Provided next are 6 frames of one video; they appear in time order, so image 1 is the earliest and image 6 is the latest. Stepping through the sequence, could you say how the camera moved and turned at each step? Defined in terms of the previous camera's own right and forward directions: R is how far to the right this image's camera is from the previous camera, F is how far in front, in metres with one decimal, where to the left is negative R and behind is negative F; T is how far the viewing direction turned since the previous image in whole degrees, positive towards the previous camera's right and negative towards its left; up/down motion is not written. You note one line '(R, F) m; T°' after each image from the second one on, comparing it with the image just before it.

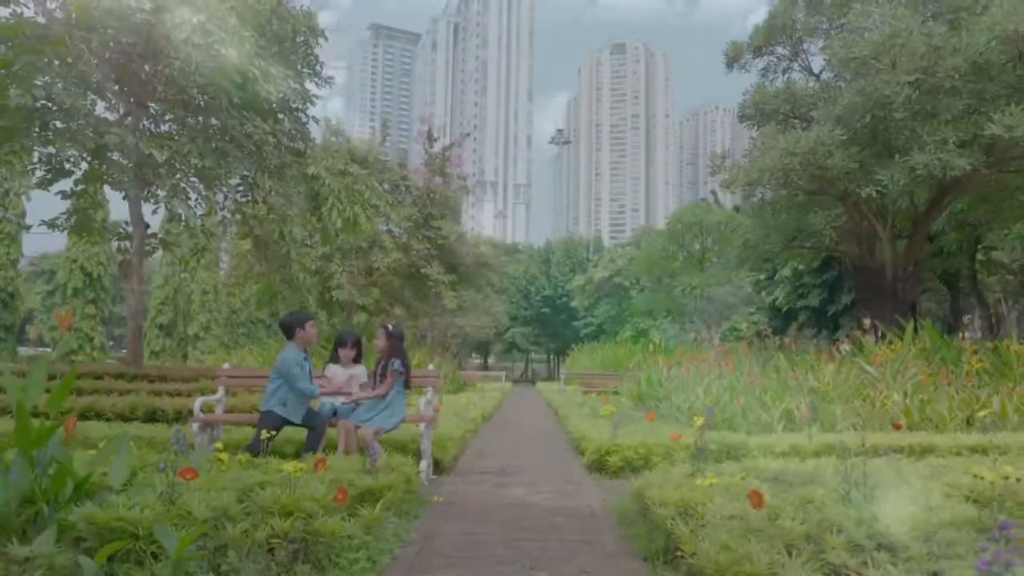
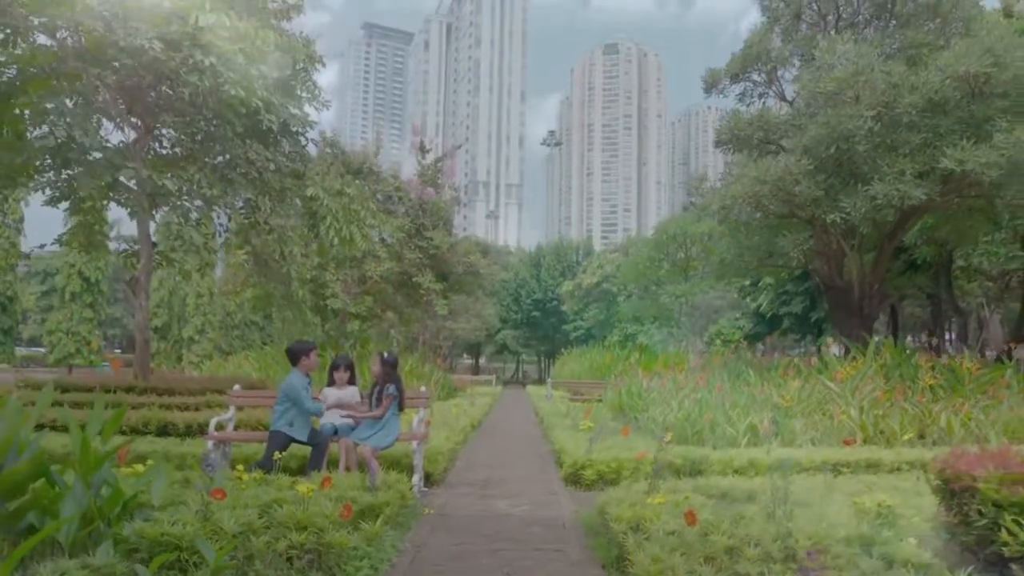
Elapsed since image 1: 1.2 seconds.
(0.0, -0.5) m; +1°
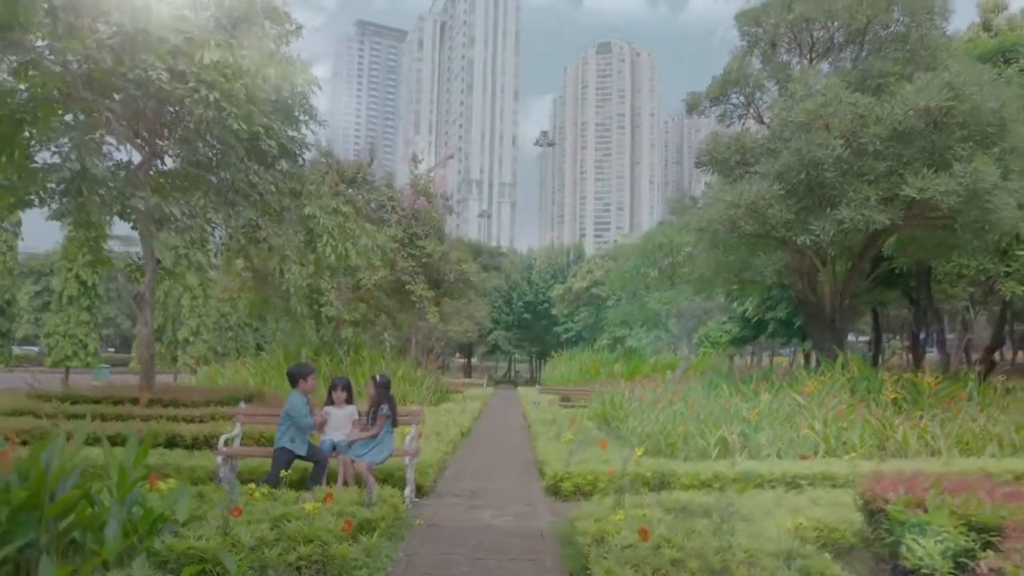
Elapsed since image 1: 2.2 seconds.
(+0.1, -0.4) m; 0°
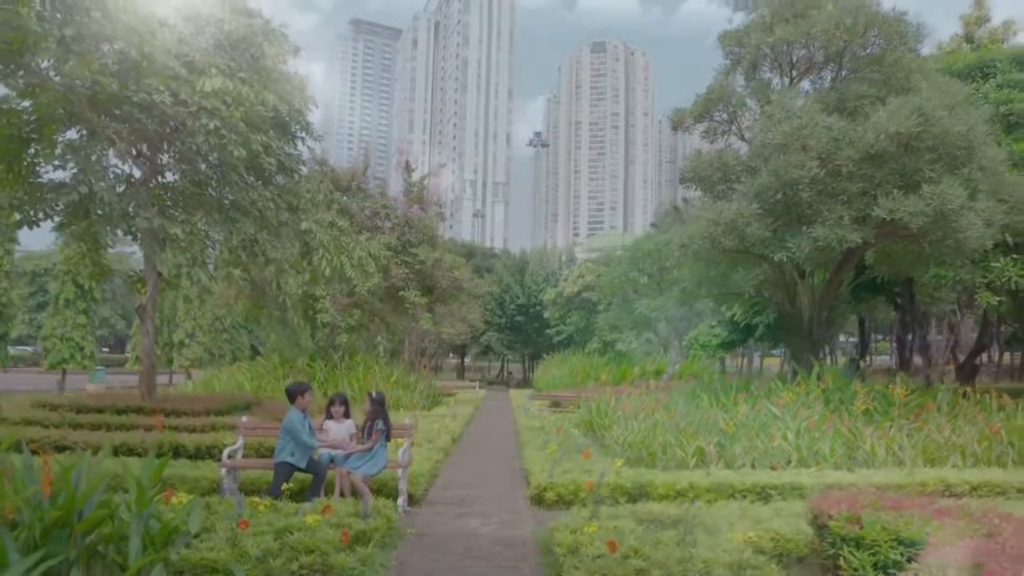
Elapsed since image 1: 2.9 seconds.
(0.0, -0.4) m; 0°
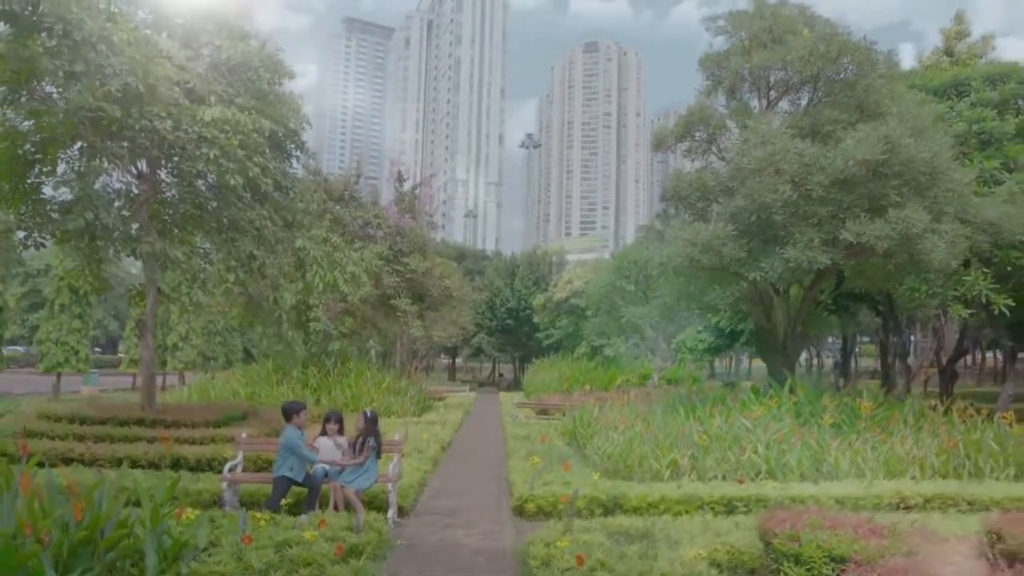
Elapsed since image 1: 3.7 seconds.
(+0.1, -0.4) m; +1°
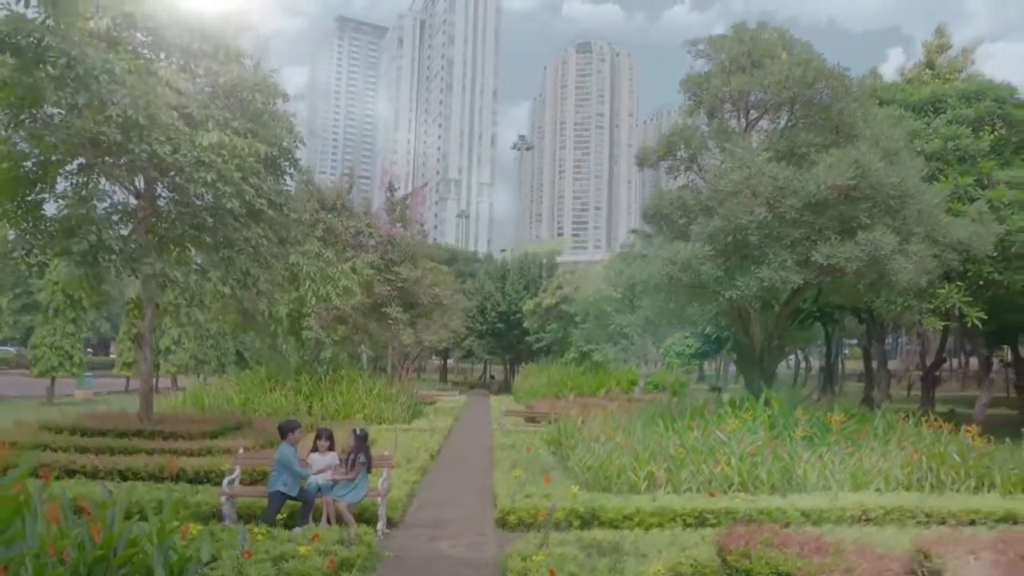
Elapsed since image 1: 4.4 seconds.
(+0.1, -0.4) m; +1°
